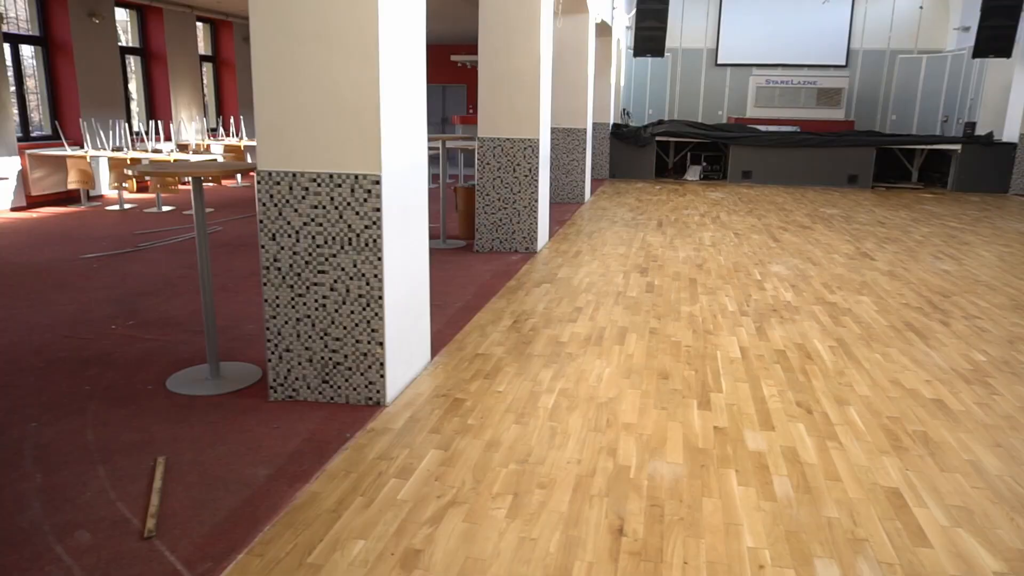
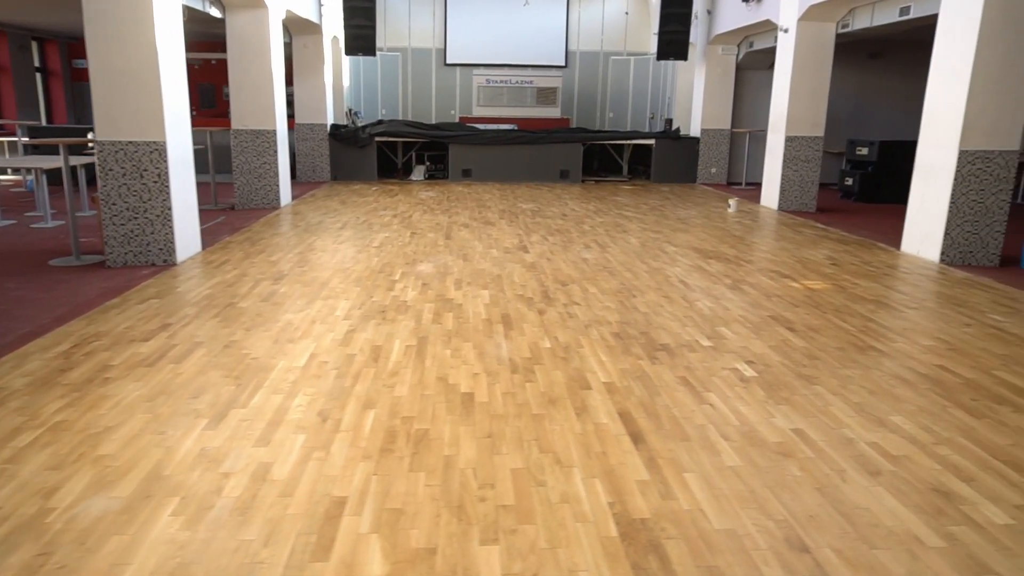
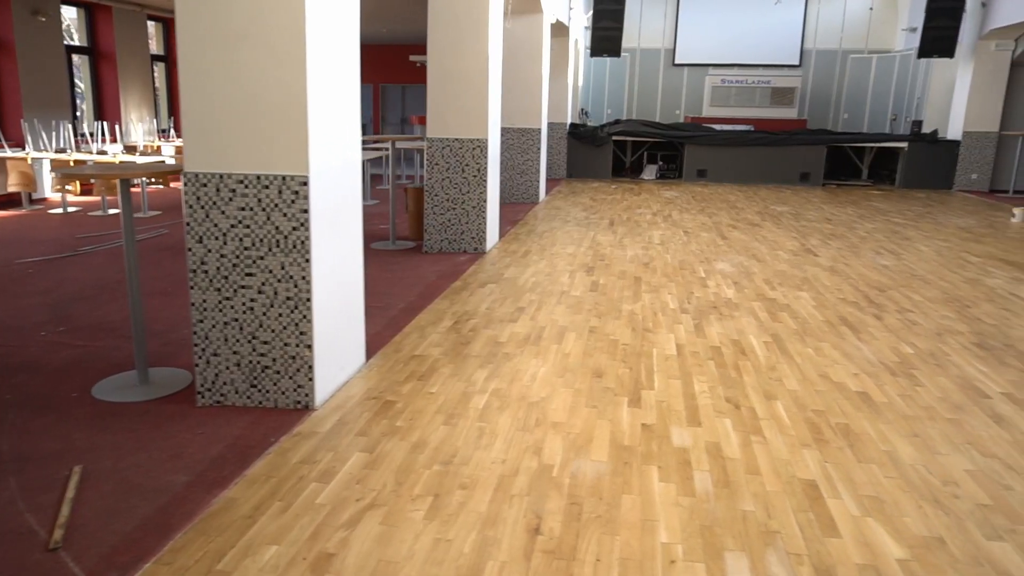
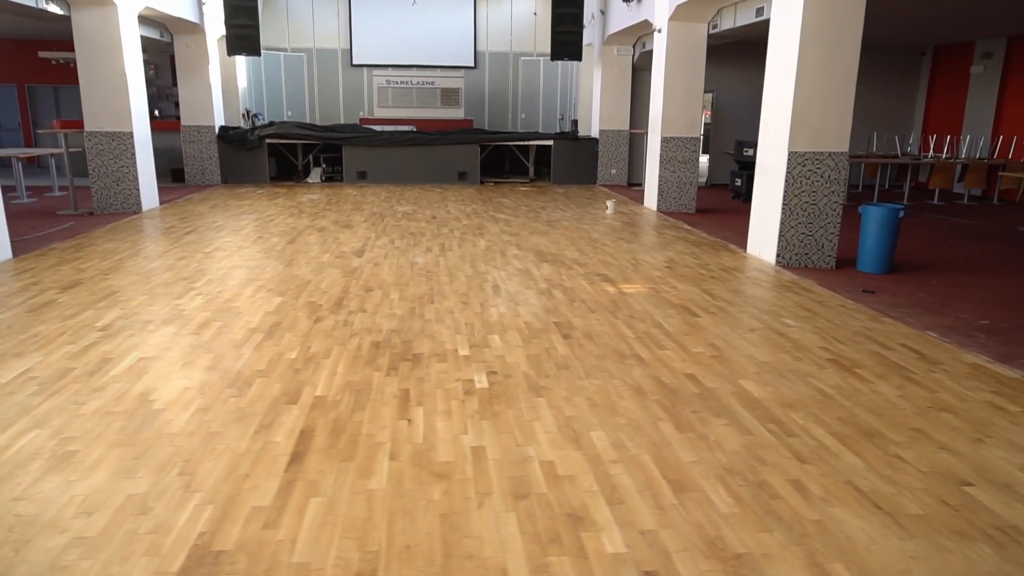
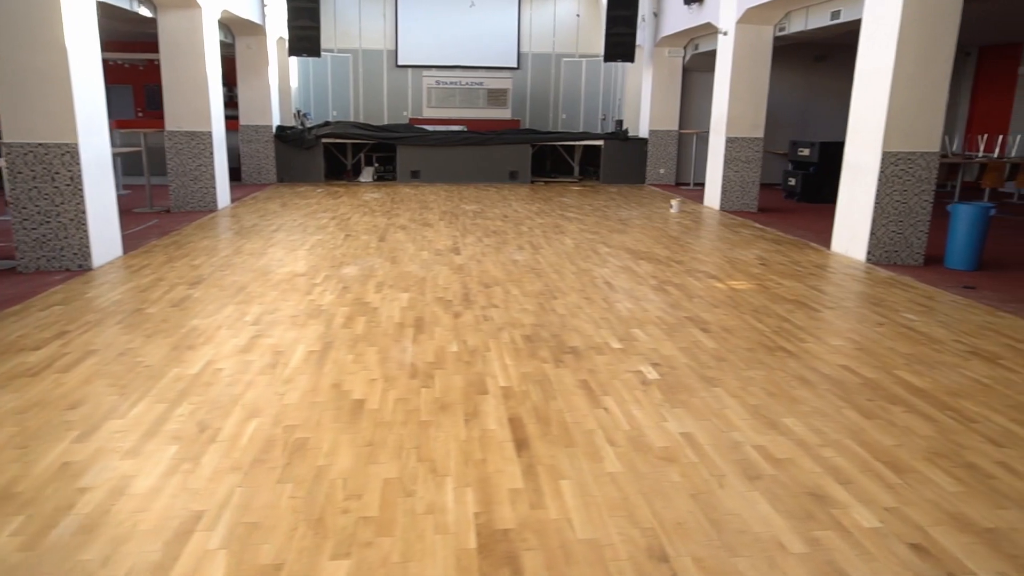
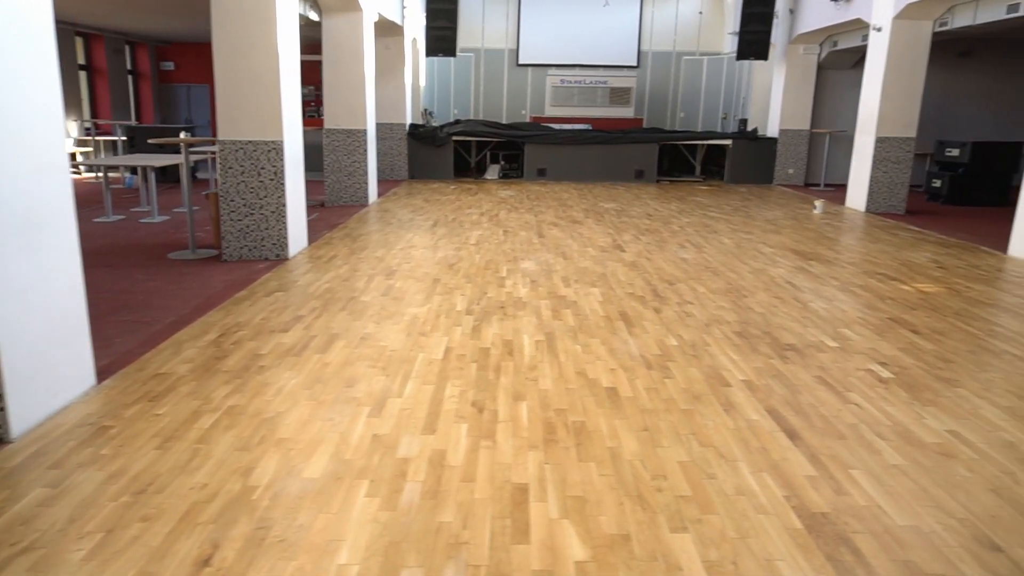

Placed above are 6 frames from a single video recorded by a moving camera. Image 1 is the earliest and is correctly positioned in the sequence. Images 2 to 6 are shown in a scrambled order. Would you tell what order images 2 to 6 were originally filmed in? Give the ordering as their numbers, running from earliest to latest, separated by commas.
3, 6, 2, 5, 4
